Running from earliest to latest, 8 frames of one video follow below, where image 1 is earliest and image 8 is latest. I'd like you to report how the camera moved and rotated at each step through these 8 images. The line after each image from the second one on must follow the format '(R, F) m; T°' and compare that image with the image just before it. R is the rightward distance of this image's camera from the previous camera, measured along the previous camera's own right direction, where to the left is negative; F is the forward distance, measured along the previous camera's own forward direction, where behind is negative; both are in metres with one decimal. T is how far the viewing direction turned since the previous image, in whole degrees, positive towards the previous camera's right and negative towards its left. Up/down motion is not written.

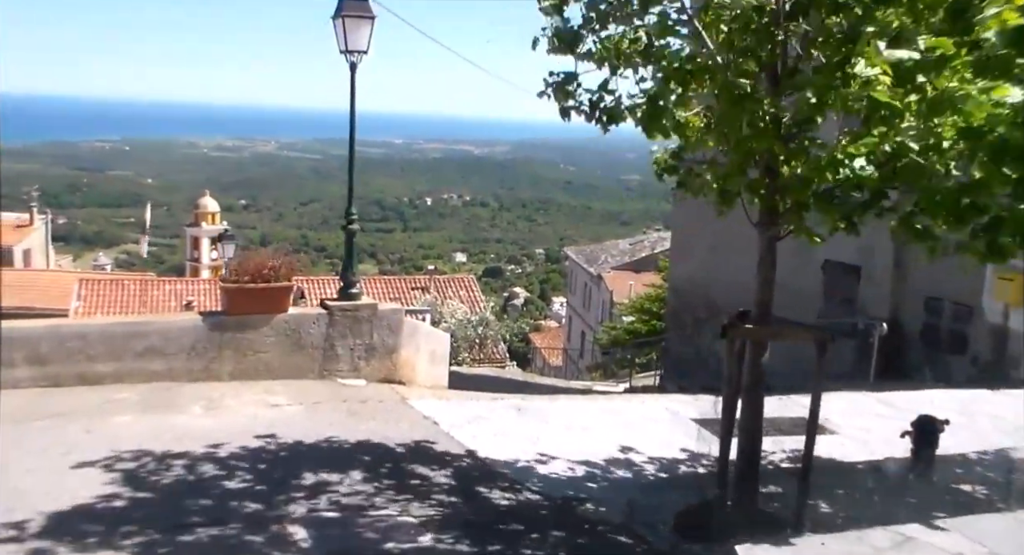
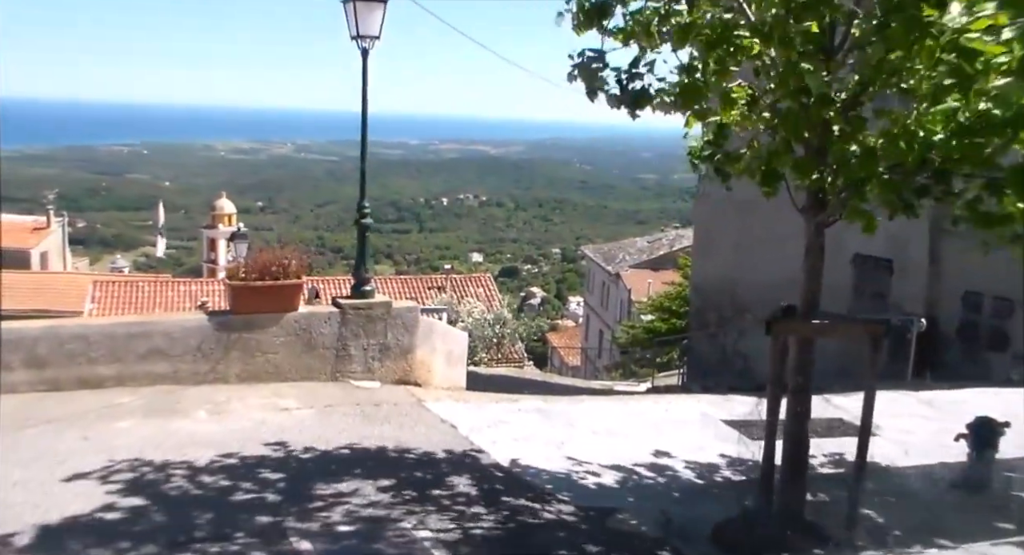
(0.0, +0.3) m; -1°
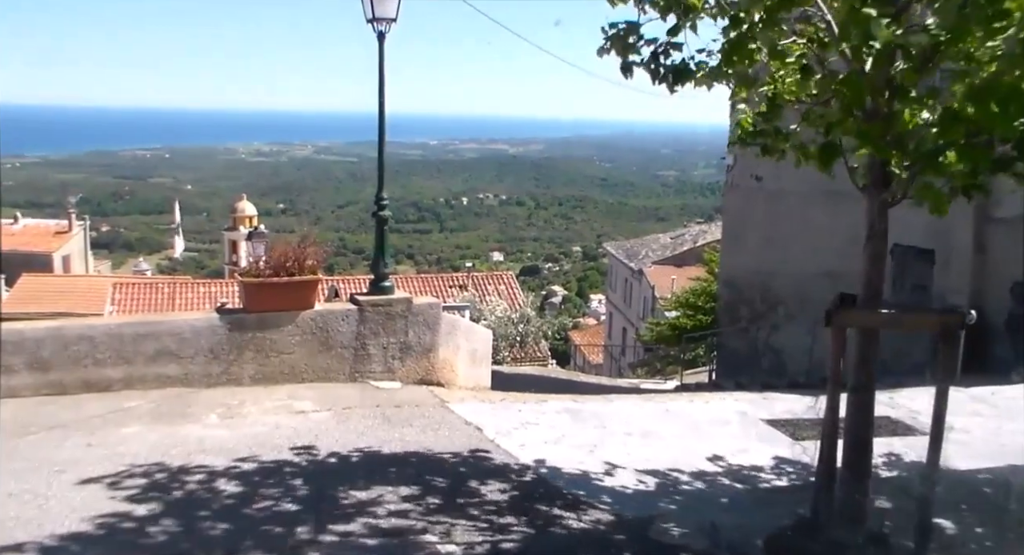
(0.0, +0.3) m; -1°
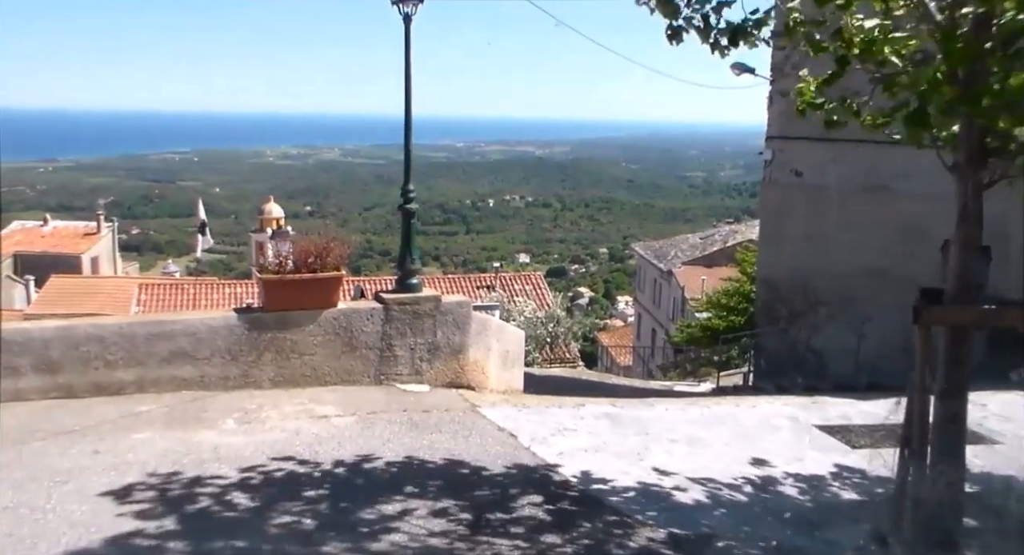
(-0.1, +0.3) m; -2°
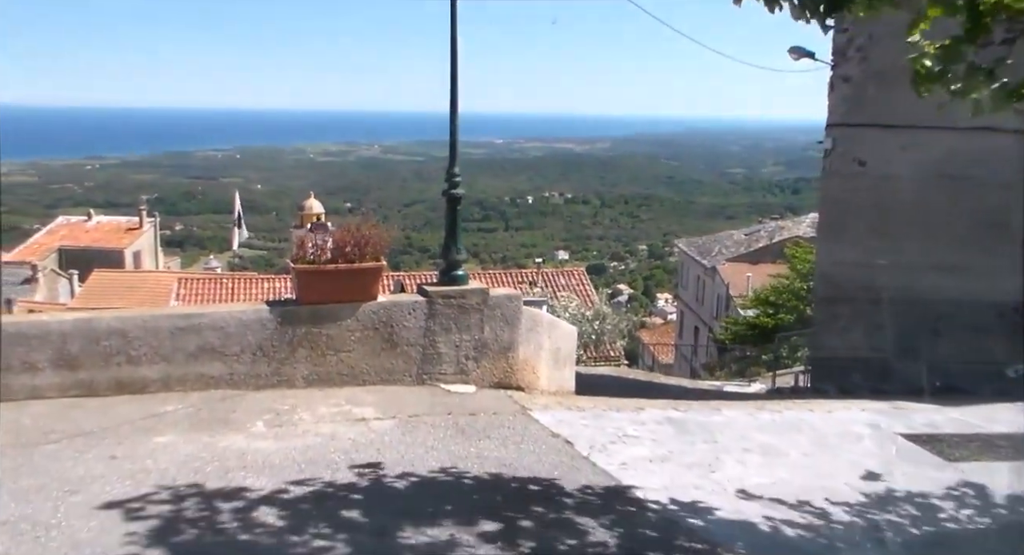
(-0.1, +0.4) m; -3°
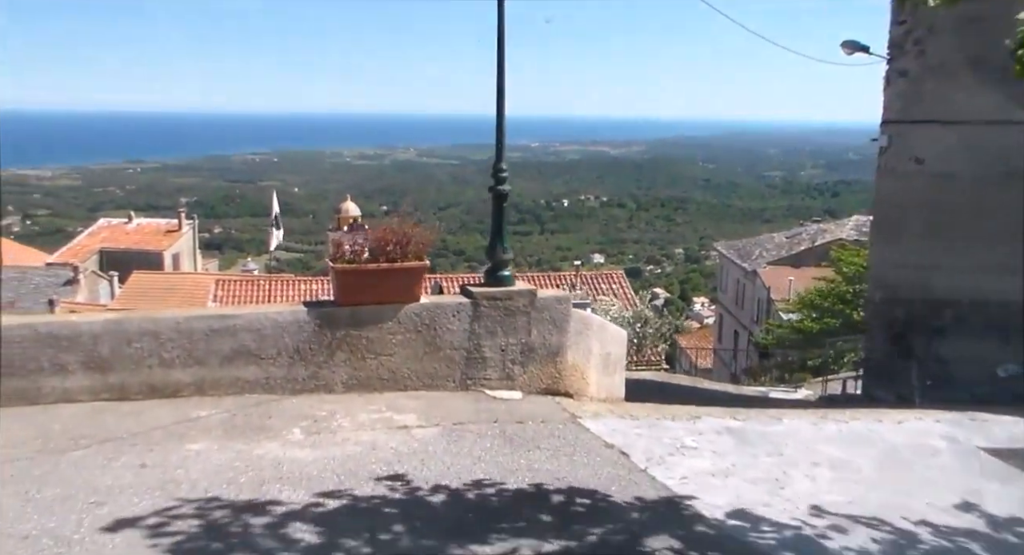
(-0.1, +0.3) m; -2°
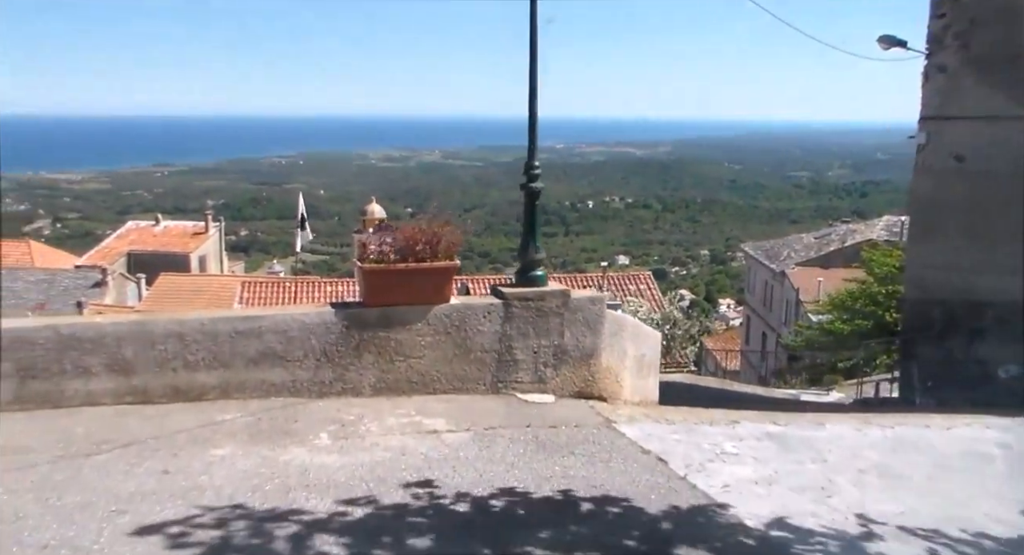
(0.0, +0.1) m; -2°
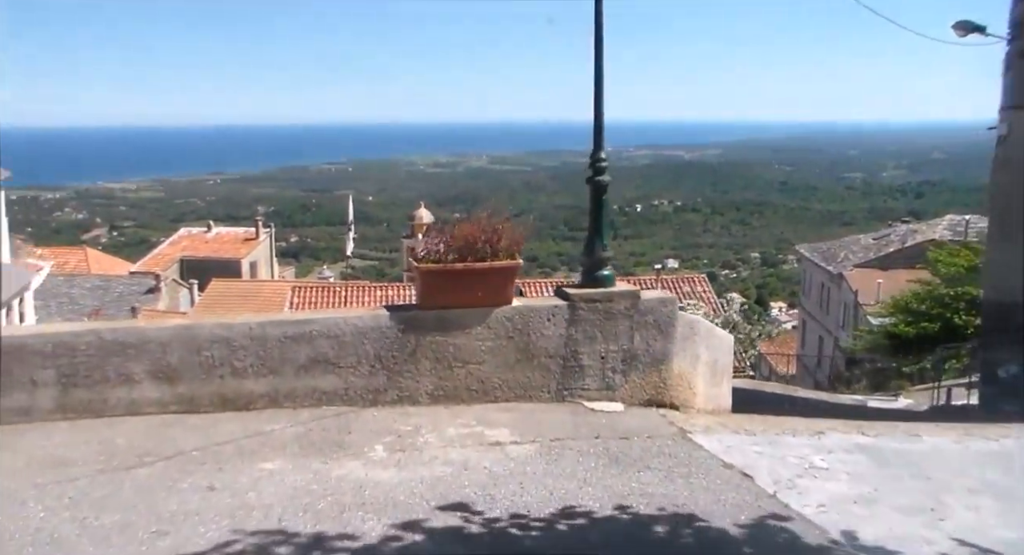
(-0.1, +0.3) m; -3°
